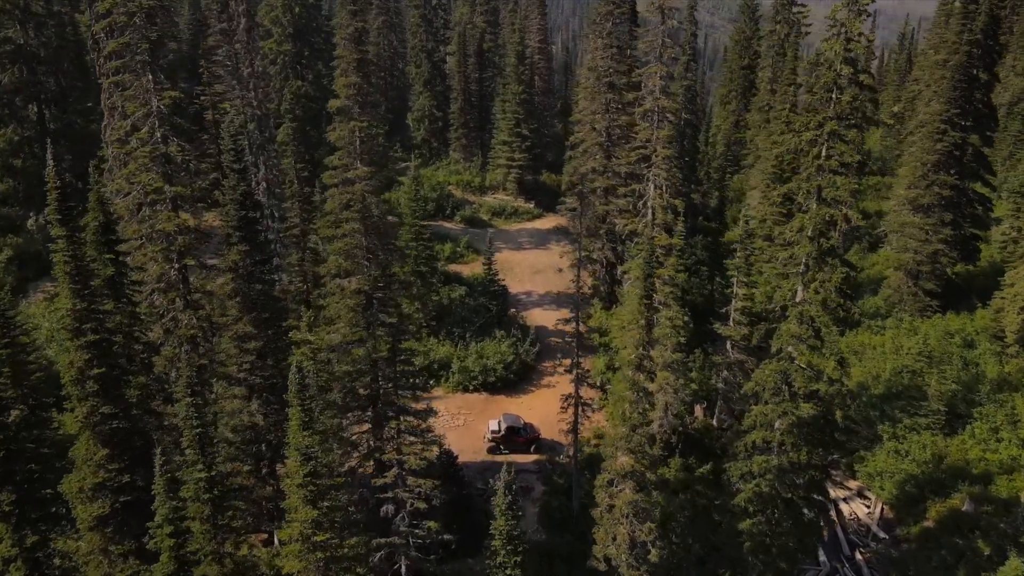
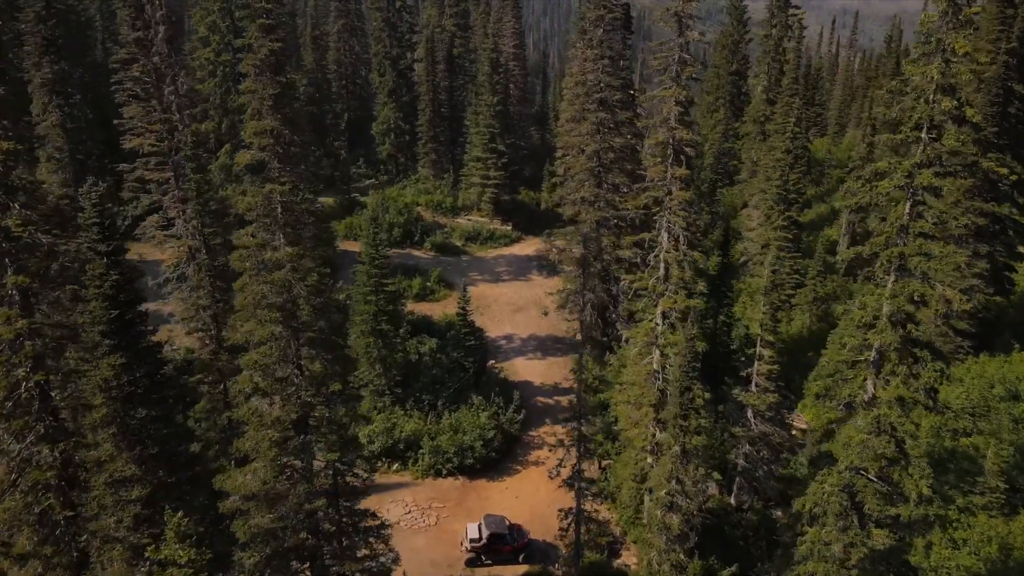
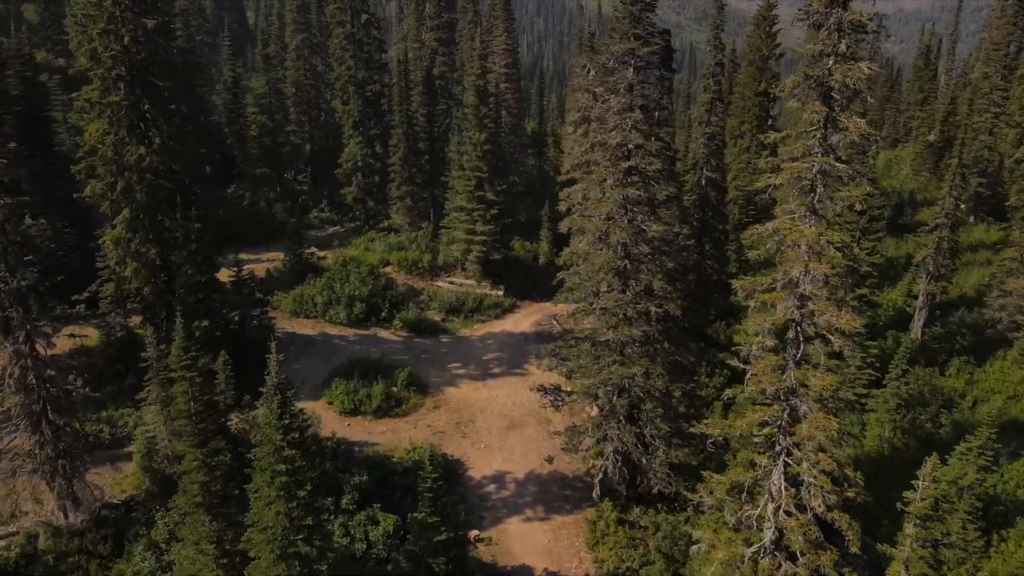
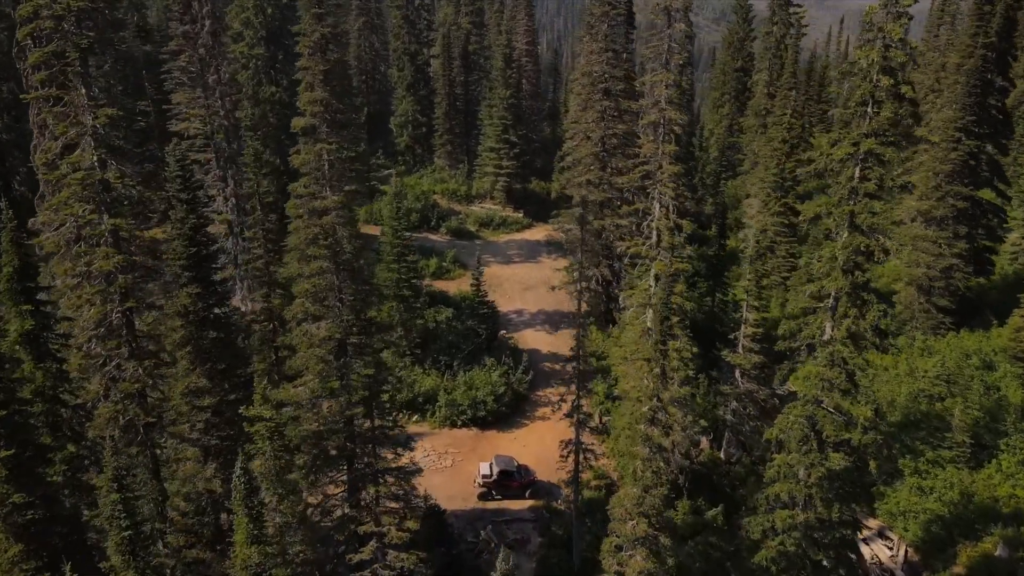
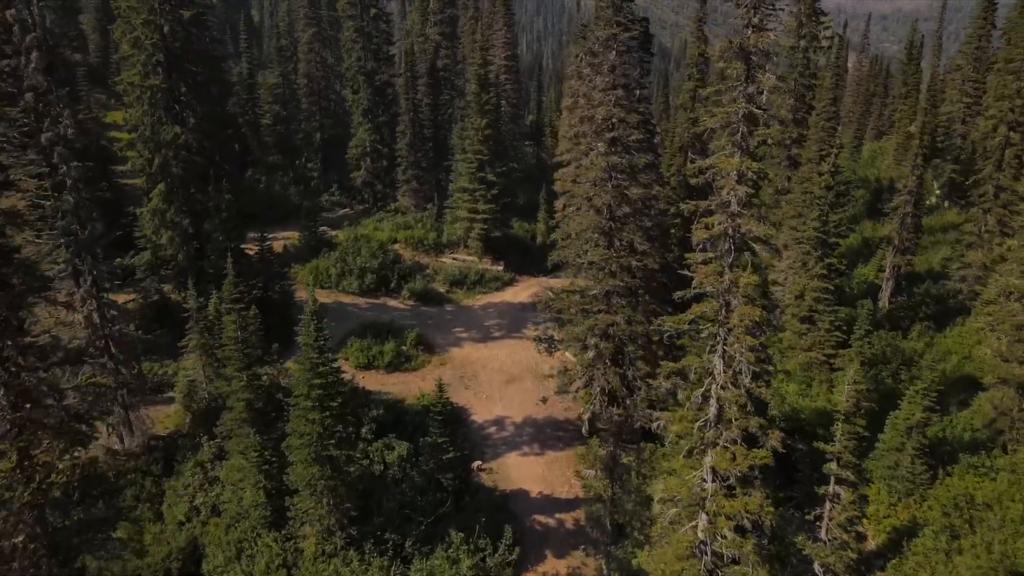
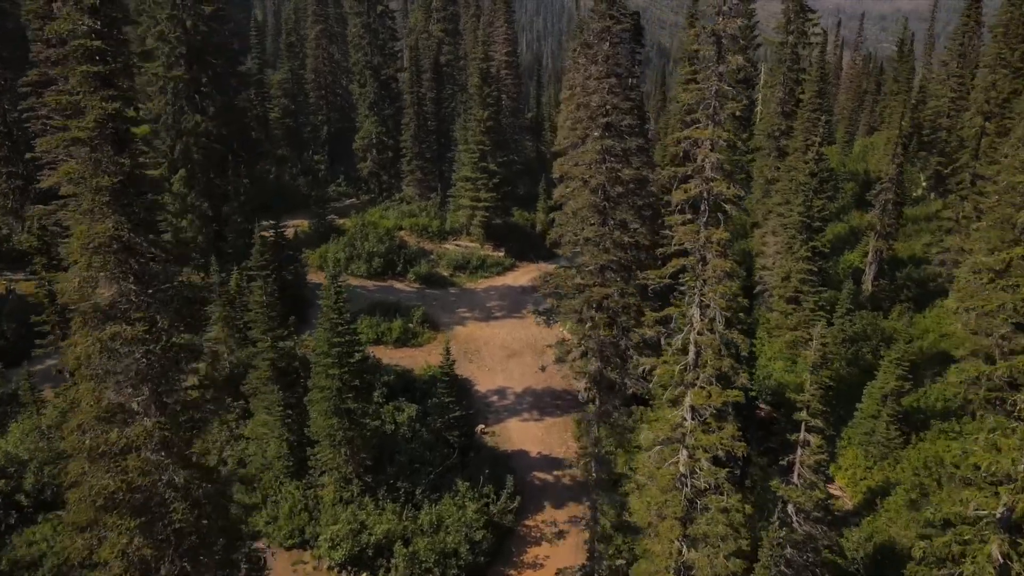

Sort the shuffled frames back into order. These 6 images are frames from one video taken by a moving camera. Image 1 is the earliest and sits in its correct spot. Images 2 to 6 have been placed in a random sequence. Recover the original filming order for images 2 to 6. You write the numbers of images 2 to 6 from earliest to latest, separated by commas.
4, 2, 6, 5, 3
